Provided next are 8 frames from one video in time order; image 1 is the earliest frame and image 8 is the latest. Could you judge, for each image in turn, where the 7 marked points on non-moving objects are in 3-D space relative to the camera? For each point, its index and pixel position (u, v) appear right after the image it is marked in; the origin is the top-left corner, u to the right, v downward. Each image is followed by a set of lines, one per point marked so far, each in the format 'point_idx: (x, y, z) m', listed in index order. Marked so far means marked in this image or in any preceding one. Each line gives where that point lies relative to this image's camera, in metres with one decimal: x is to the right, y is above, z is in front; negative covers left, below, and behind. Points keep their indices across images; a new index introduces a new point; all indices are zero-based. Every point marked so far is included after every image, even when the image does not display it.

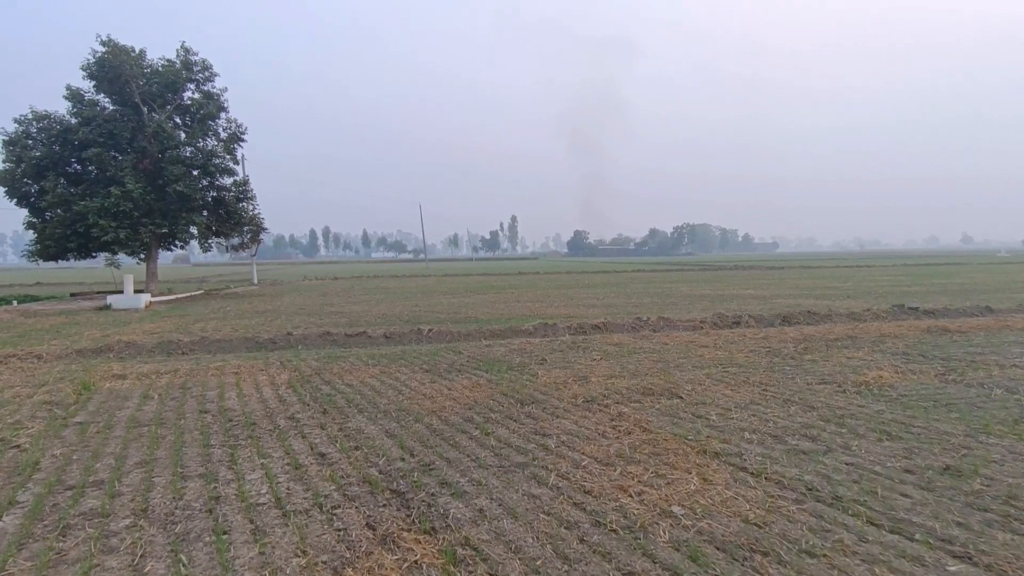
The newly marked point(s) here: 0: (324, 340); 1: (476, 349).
0: (-3.9, -1.1, +12.1) m
1: (-0.7, -1.2, +11.2) m
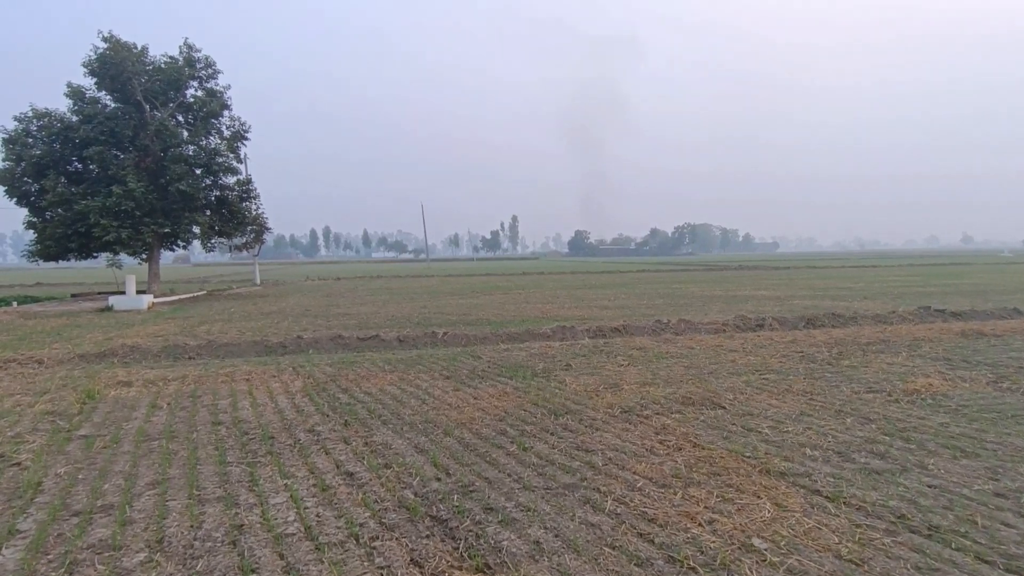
0: (-3.5, -1.1, +11.7) m
1: (-0.3, -1.2, +10.7) m
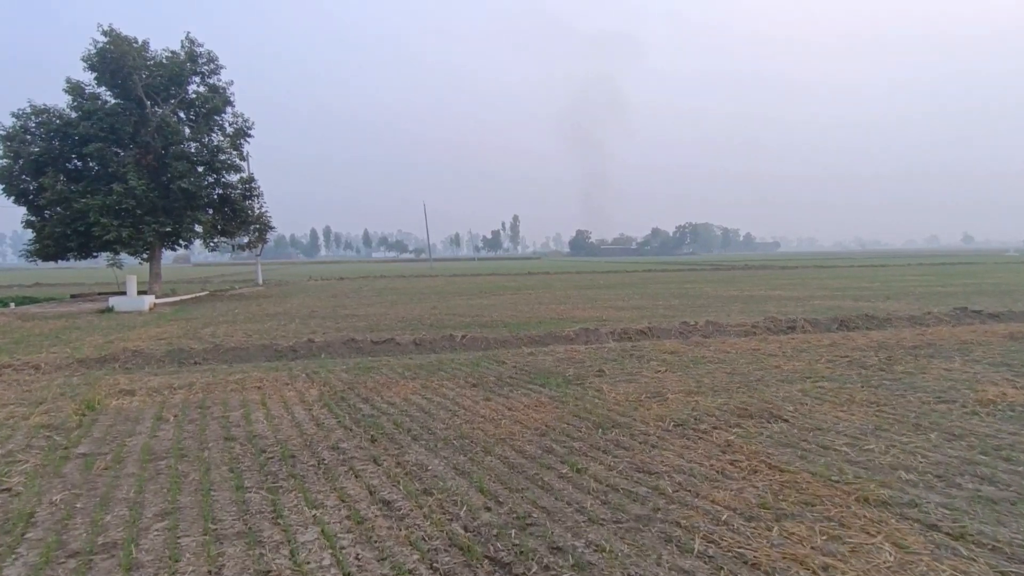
0: (-3.1, -1.1, +11.1) m
1: (+0.1, -1.2, +10.1) m
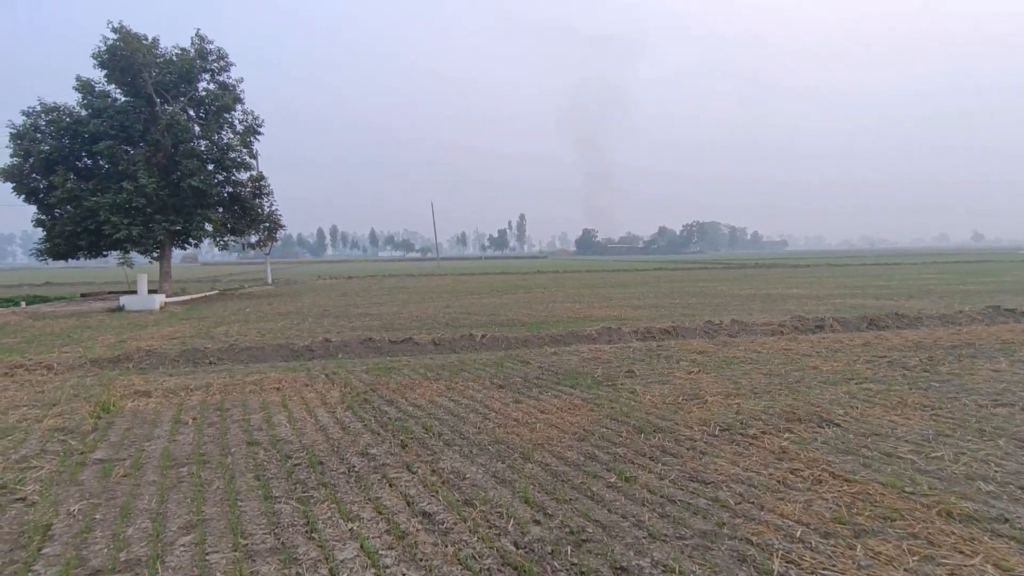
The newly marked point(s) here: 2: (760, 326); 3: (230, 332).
0: (-2.6, -1.1, +10.8) m
1: (+0.5, -1.2, +9.8) m
2: (+5.4, -0.8, +12.8) m
3: (-6.7, -1.0, +14.1) m
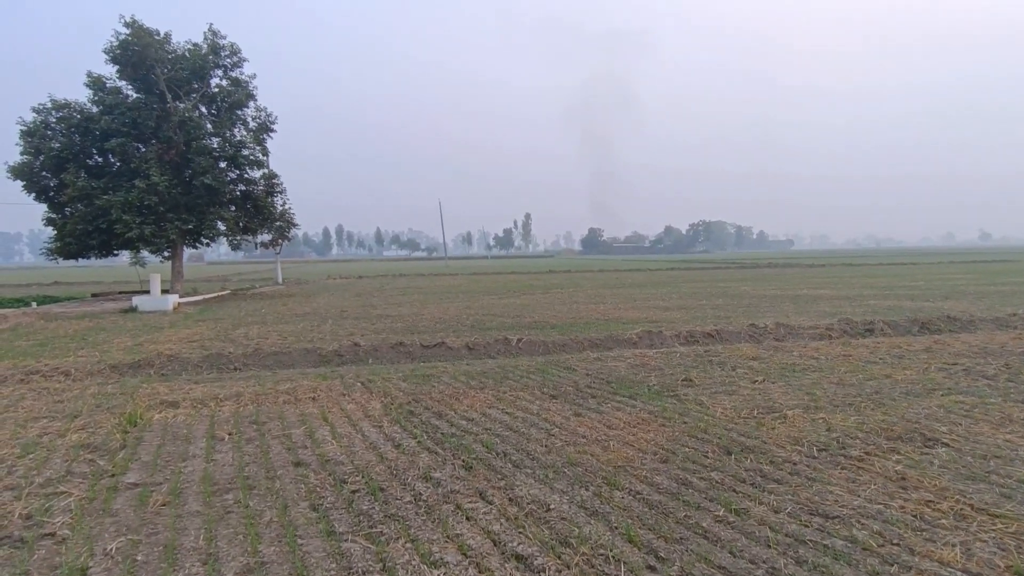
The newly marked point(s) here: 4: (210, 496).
0: (-2.0, -1.1, +10.2) m
1: (+1.2, -1.2, +9.2) m
2: (+6.1, -0.9, +12.2) m
3: (-6.0, -1.1, +13.6) m
4: (-2.2, -1.5, +4.4) m
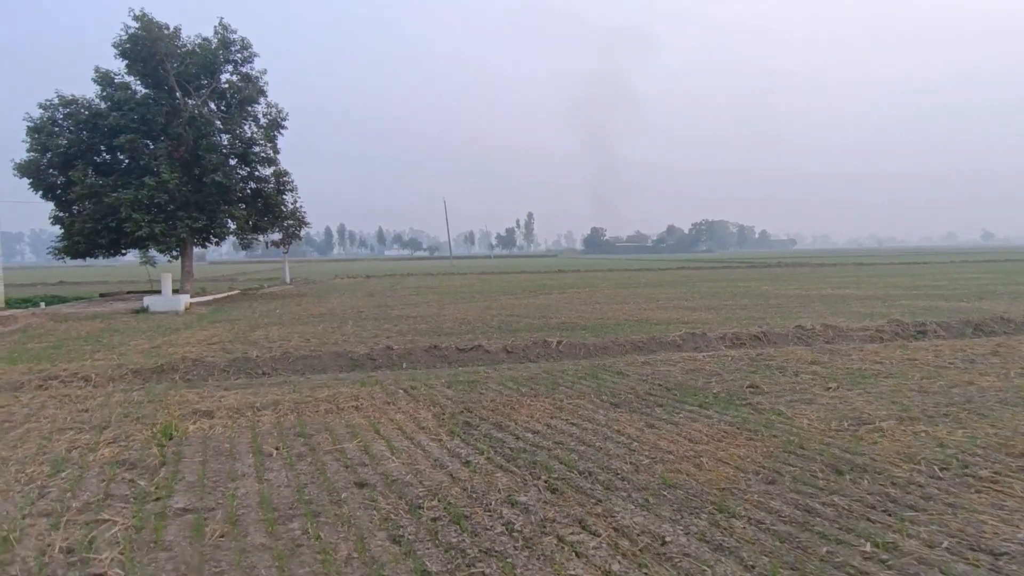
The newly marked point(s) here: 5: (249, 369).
0: (-1.3, -1.1, +9.7) m
1: (+1.9, -1.2, +8.7) m
2: (+6.8, -0.9, +11.7) m
3: (-5.3, -1.1, +13.1) m
4: (-1.6, -1.6, +3.9) m
5: (-4.1, -1.2, +9.2) m
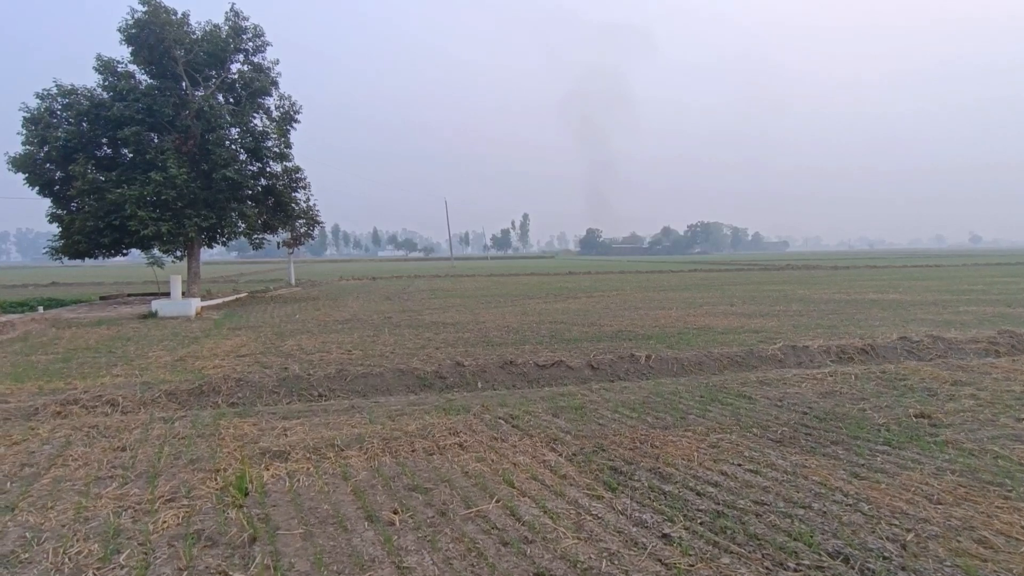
0: (0.0, -1.2, +8.4) m
1: (+3.2, -1.3, +7.5) m
2: (+8.0, -1.0, +10.5) m
3: (-4.1, -1.2, +11.8) m
4: (-0.2, -1.6, +2.6) m
5: (-2.8, -1.3, +7.8) m
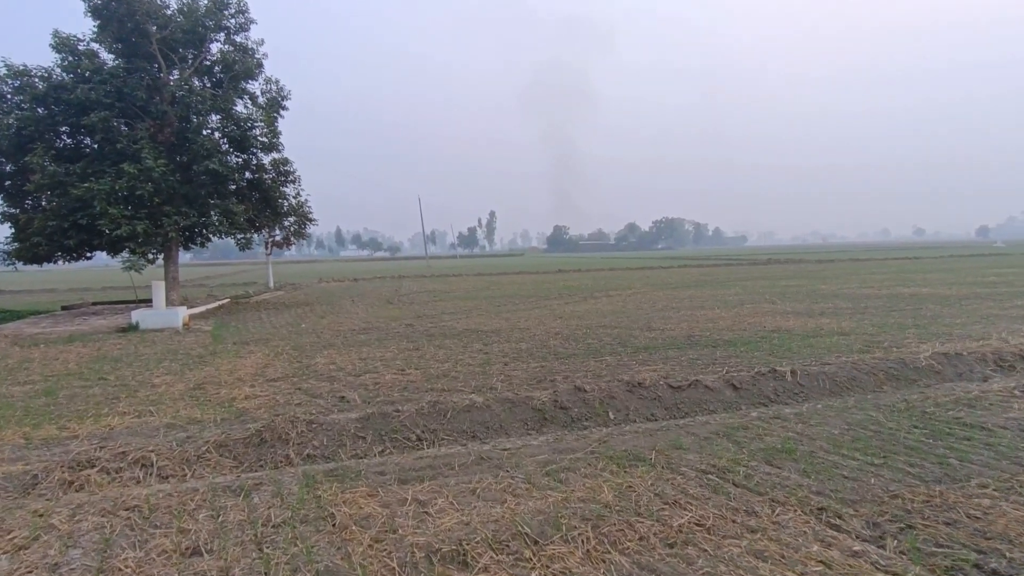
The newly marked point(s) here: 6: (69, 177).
0: (+1.5, -1.3, +6.7) m
1: (+4.8, -1.3, +6.0) m
2: (+9.4, -0.9, +9.3) m
3: (-2.8, -1.3, +9.8) m
4: (+1.7, -1.7, +0.9) m
5: (-1.2, -1.4, +6.0) m
6: (-13.7, +3.4, +18.3) m
